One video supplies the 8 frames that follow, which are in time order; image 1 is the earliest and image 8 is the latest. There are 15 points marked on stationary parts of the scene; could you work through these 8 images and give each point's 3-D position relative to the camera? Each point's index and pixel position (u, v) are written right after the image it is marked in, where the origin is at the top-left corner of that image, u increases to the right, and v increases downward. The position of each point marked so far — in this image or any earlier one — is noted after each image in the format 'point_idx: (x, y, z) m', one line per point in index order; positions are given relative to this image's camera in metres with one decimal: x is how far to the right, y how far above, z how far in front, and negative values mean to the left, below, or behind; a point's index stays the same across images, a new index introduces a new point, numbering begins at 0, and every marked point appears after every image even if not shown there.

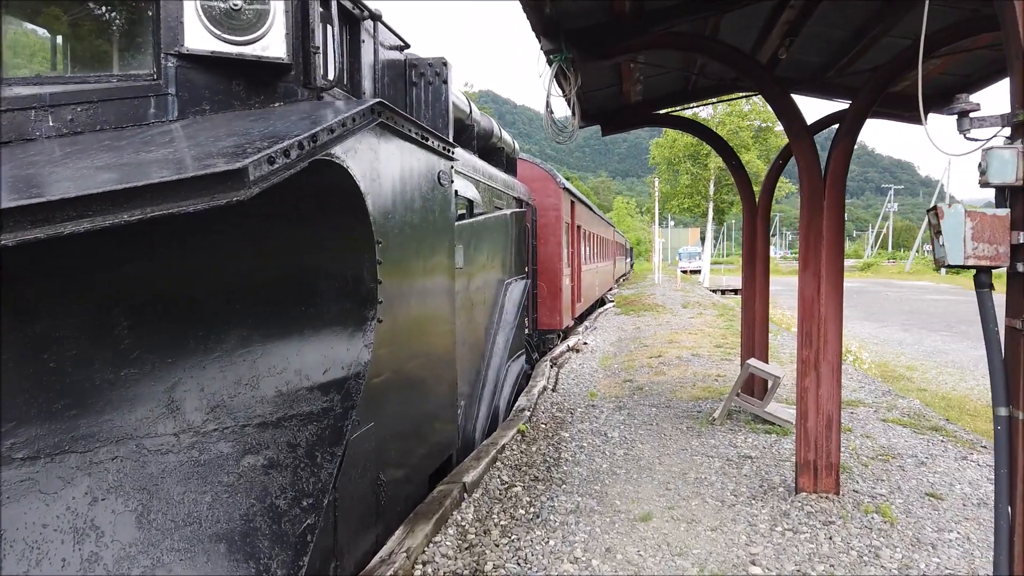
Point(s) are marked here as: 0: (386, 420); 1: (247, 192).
0: (-0.5, -0.5, +3.2) m
1: (-0.7, +0.2, +2.0) m
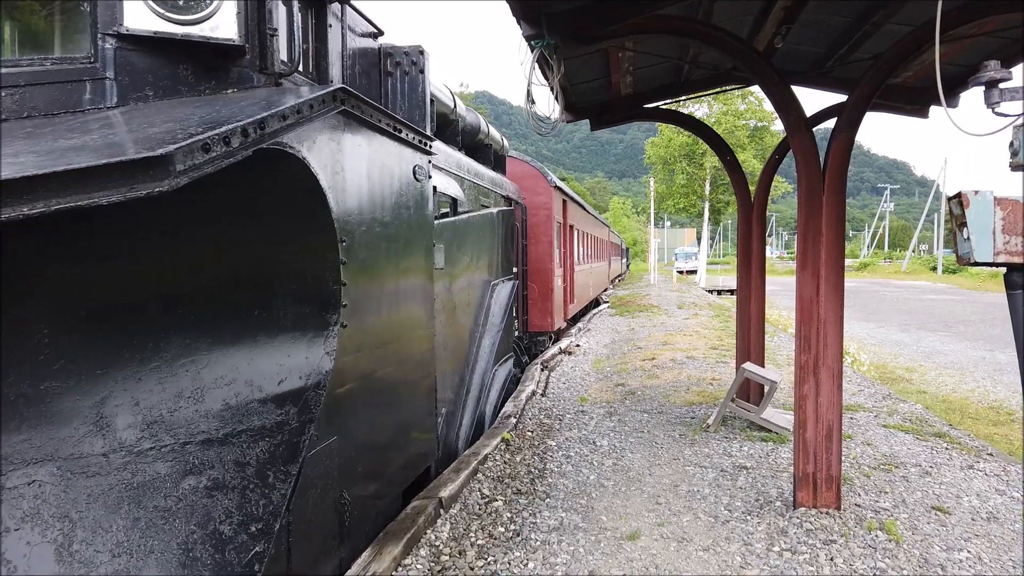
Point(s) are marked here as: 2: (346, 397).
0: (-0.6, -0.6, +3.0) m
1: (-0.8, +0.2, +1.8) m
2: (-0.6, -0.4, +2.9) m
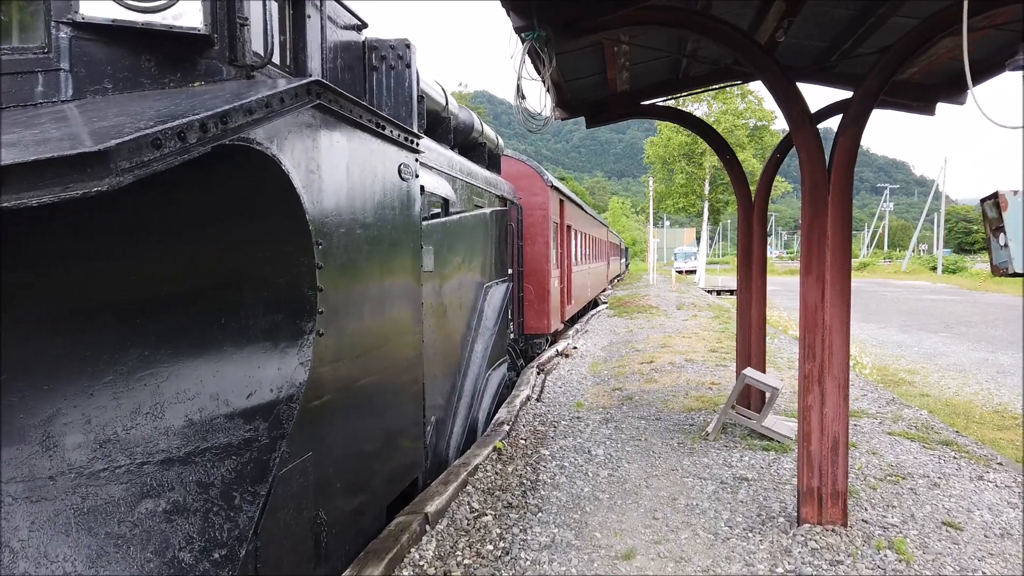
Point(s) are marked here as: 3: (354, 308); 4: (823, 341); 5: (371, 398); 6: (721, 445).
0: (-0.6, -0.6, +2.8) m
1: (-0.8, +0.2, +1.6) m
2: (-0.6, -0.4, +2.7) m
3: (-0.6, -0.1, +3.0) m
4: (+1.2, -0.2, +3.1) m
5: (-0.6, -0.5, +3.3) m
6: (+1.2, -0.9, +4.5) m
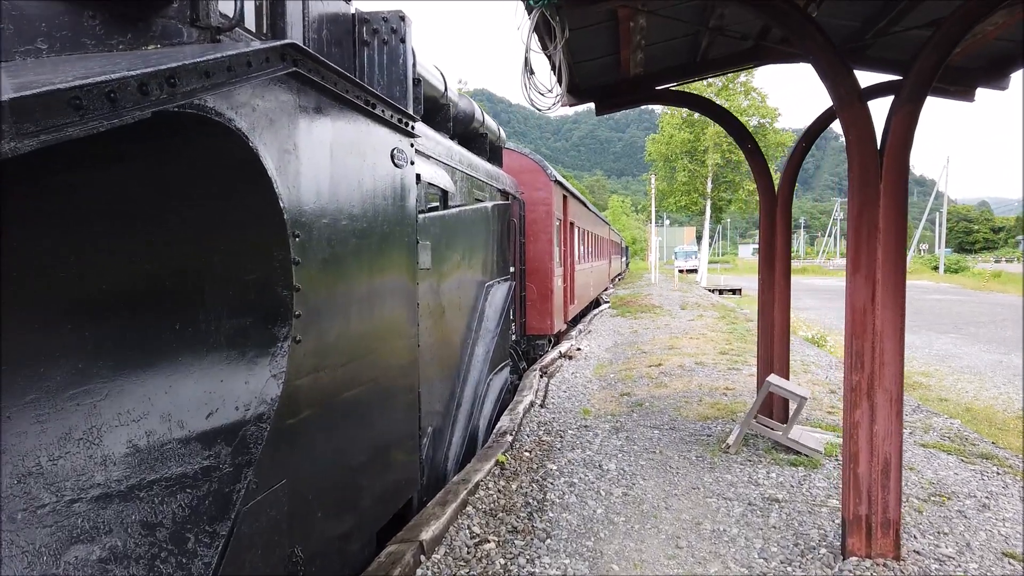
0: (-0.6, -0.6, +2.5) m
1: (-0.8, +0.2, +1.2) m
2: (-0.6, -0.4, +2.3) m
3: (-0.6, -0.1, +2.6) m
4: (+1.3, -0.2, +2.7) m
5: (-0.6, -0.5, +2.9) m
6: (+1.2, -0.9, +4.1) m
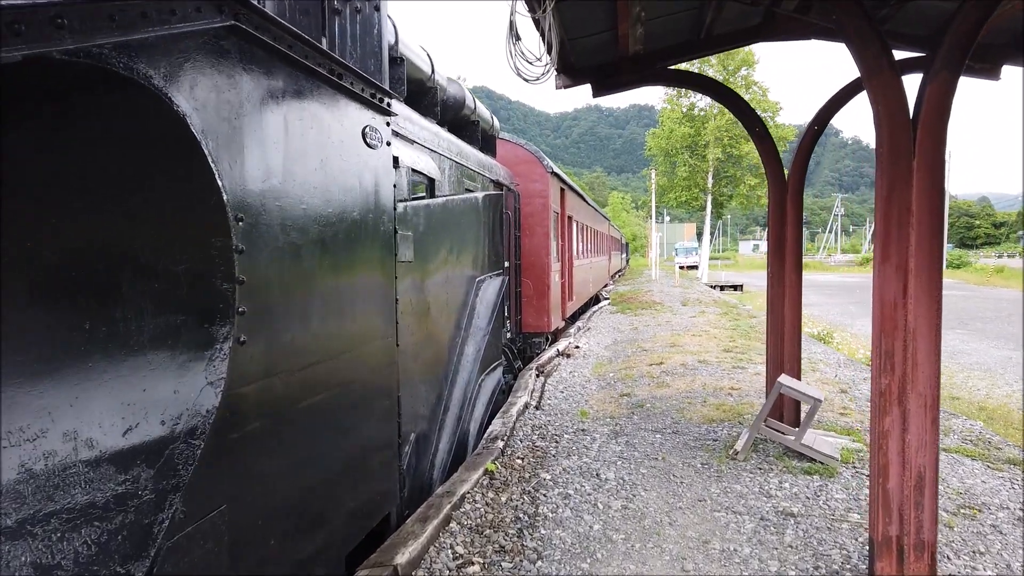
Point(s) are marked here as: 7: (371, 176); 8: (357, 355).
0: (-0.7, -0.5, +2.1) m
1: (-0.8, +0.2, +0.9) m
2: (-0.7, -0.4, +2.0) m
3: (-0.6, 0.0, +2.3) m
4: (+1.2, -0.2, +2.4) m
5: (-0.6, -0.4, +2.6) m
6: (+1.2, -0.9, +3.8) m
7: (-0.5, +0.4, +3.0) m
8: (-0.6, -0.2, +2.9) m
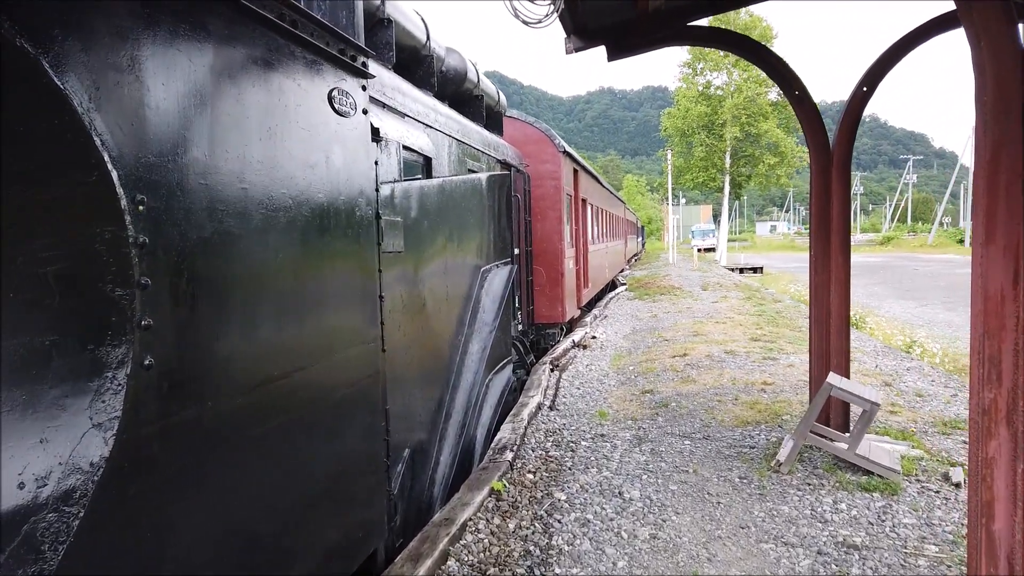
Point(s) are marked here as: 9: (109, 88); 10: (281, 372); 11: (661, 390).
0: (-0.7, -0.6, +1.6) m
1: (-0.9, +0.2, +0.4) m
2: (-0.7, -0.4, +1.5) m
3: (-0.6, -0.1, +1.8) m
4: (+1.2, -0.2, +1.9) m
5: (-0.6, -0.4, +2.1) m
6: (+1.2, -0.8, +3.3) m
7: (-0.5, +0.4, +2.4) m
8: (-0.6, -0.2, +2.4) m
9: (-0.7, +0.4, +1.4) m
10: (-0.6, -0.2, +2.0) m
11: (+1.1, -0.7, +5.7) m
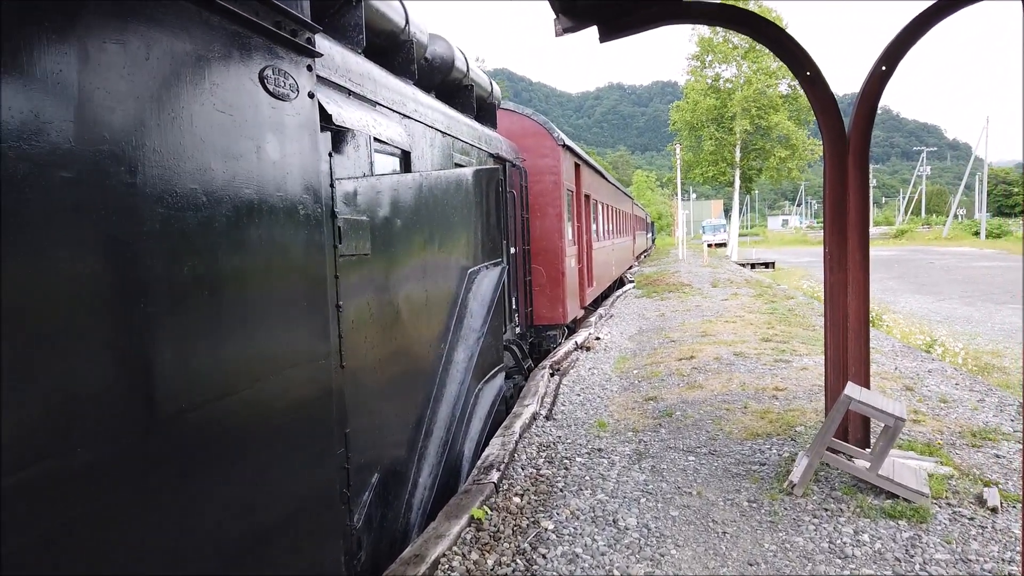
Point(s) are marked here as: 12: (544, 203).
0: (-0.8, -0.6, +1.3) m
1: (-1.0, +0.2, +0.1) m
2: (-0.8, -0.4, +1.2) m
3: (-0.7, -0.1, +1.5) m
4: (+1.1, -0.2, +1.5) m
5: (-0.7, -0.5, +1.8) m
6: (+1.1, -0.8, +2.9) m
7: (-0.6, +0.4, +2.1) m
8: (-0.6, -0.3, +2.0) m
9: (-0.8, +0.3, +1.1) m
10: (-0.7, -0.3, +1.7) m
11: (+1.0, -0.7, +5.4) m
12: (+0.3, +0.8, +7.4) m
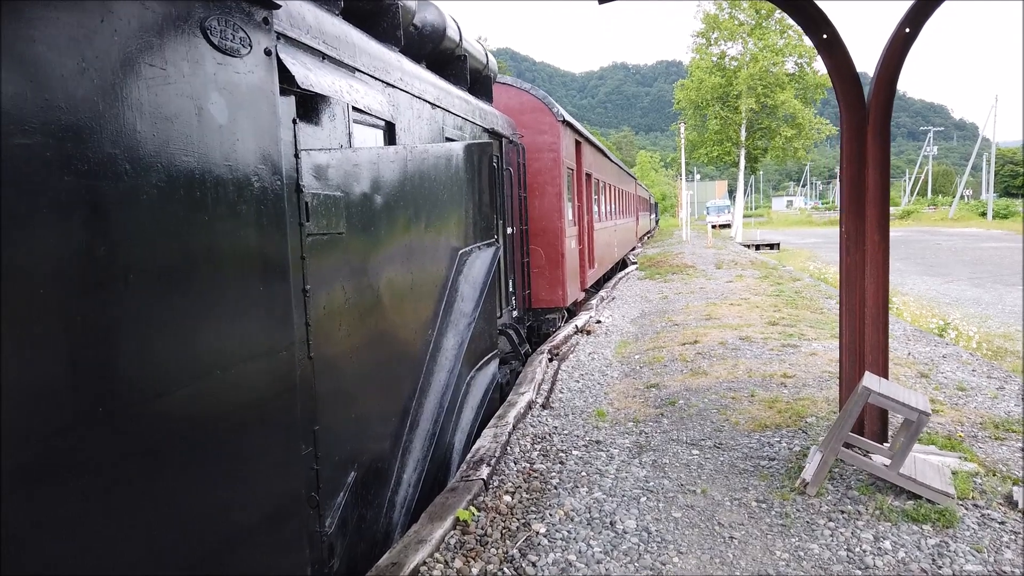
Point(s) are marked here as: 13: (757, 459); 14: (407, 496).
0: (-0.8, -0.6, +1.1) m
1: (-1.1, +0.2, -0.1) m
2: (-0.8, -0.4, +1.0) m
3: (-0.8, -0.1, +1.2) m
4: (+1.1, -0.1, +1.3) m
5: (-0.7, -0.4, +1.5) m
6: (+1.1, -0.8, +2.7) m
7: (-0.7, +0.4, +1.9) m
8: (-0.7, -0.2, +1.8) m
9: (-0.9, +0.3, +0.8) m
10: (-0.7, -0.2, +1.5) m
11: (+1.0, -0.6, +5.1) m
12: (+0.3, +1.0, +7.1) m
13: (+1.0, -0.7, +3.3) m
14: (-0.4, -0.9, +3.2) m
